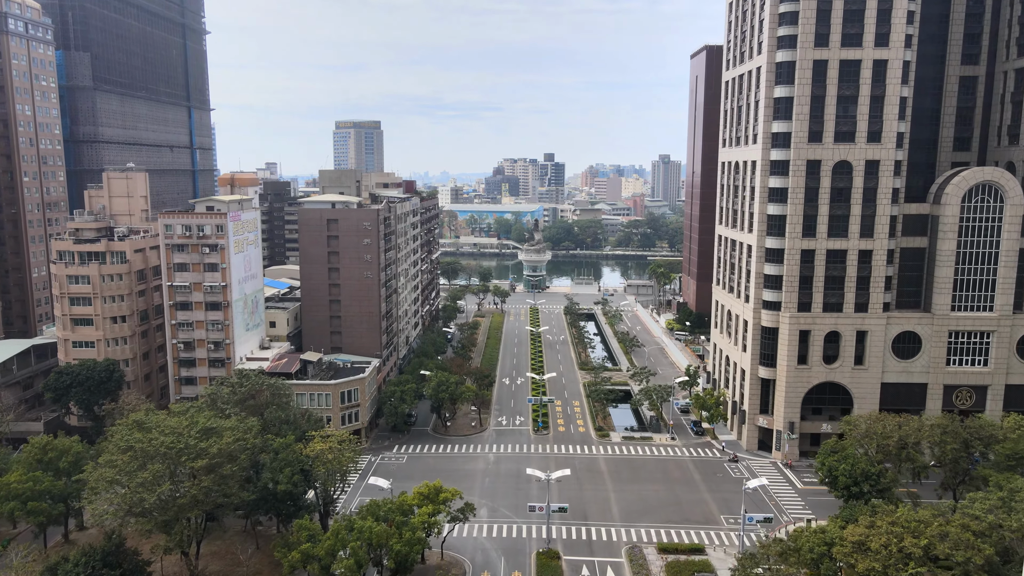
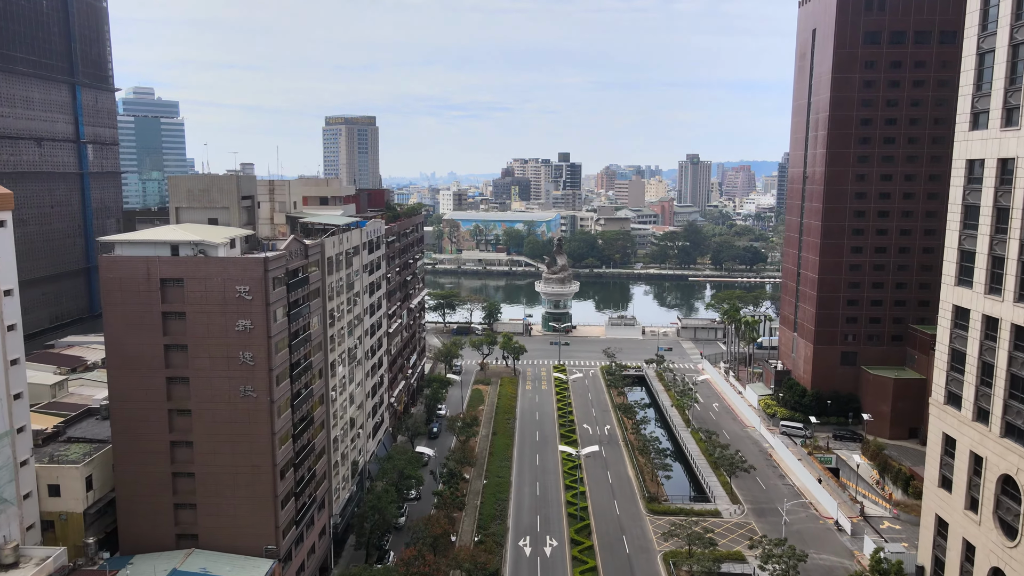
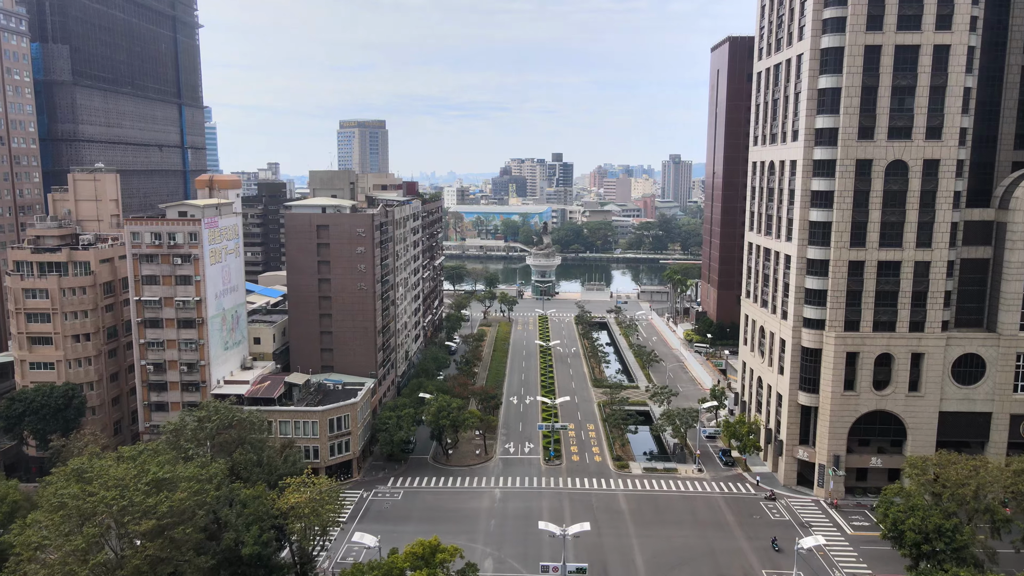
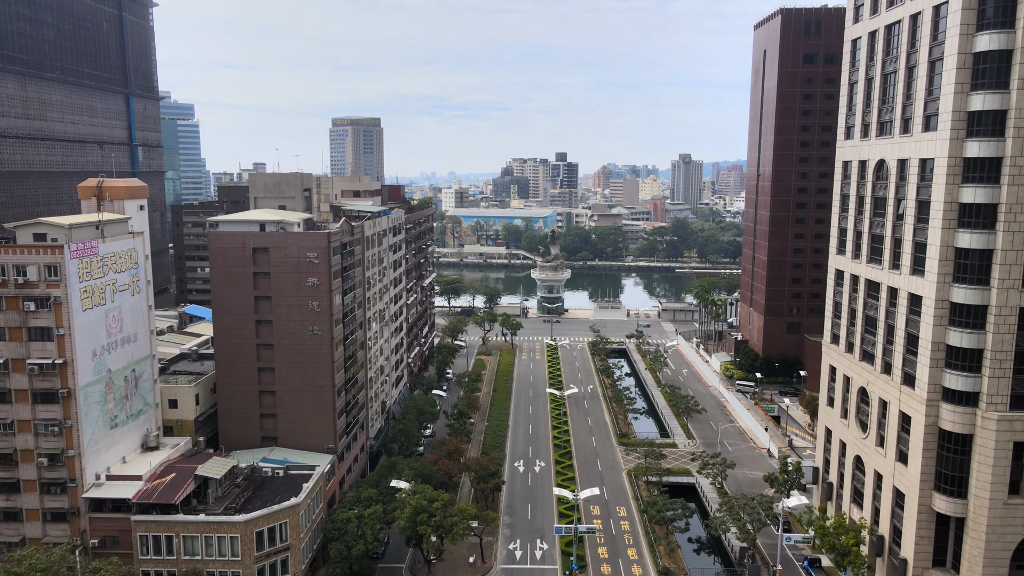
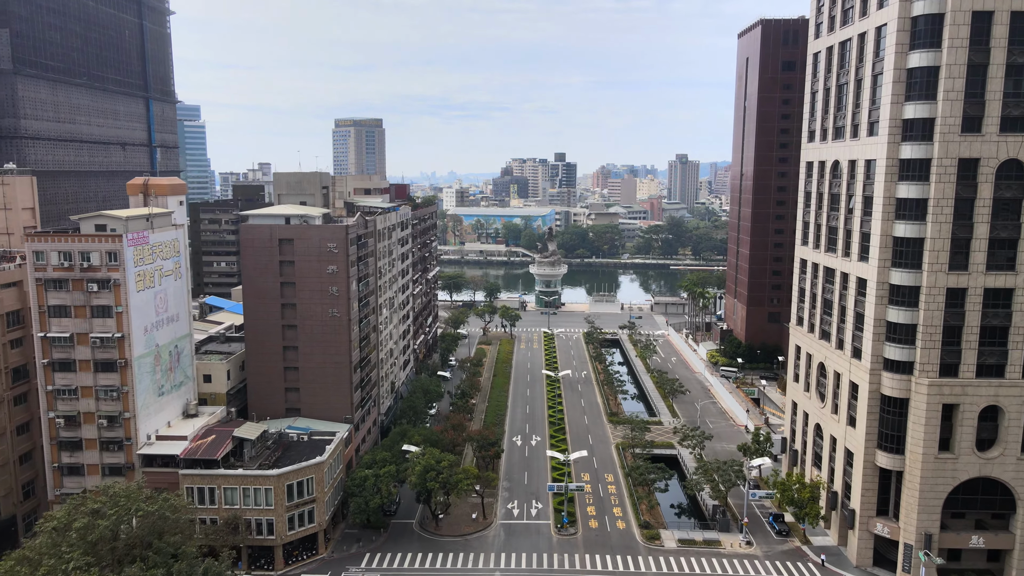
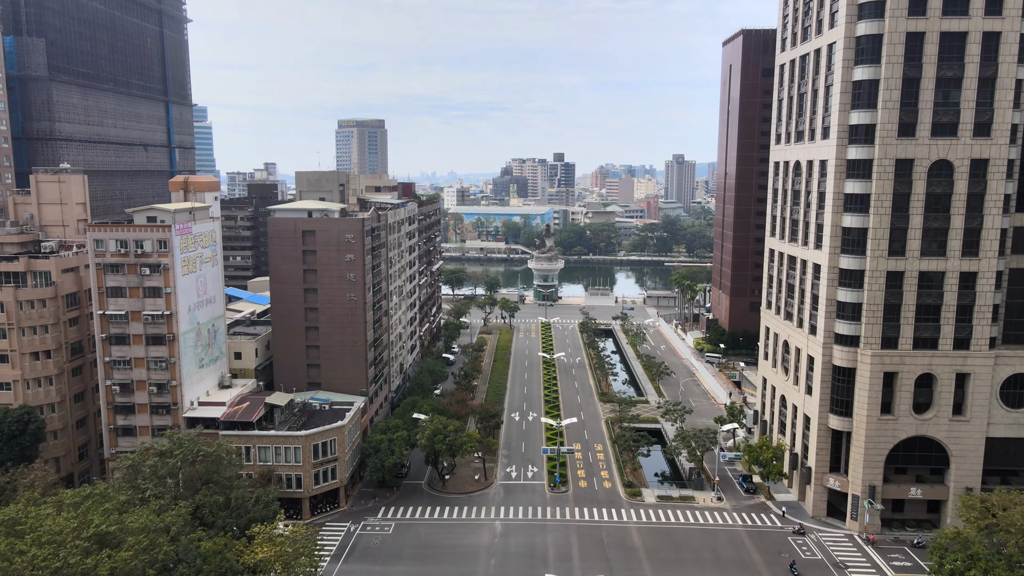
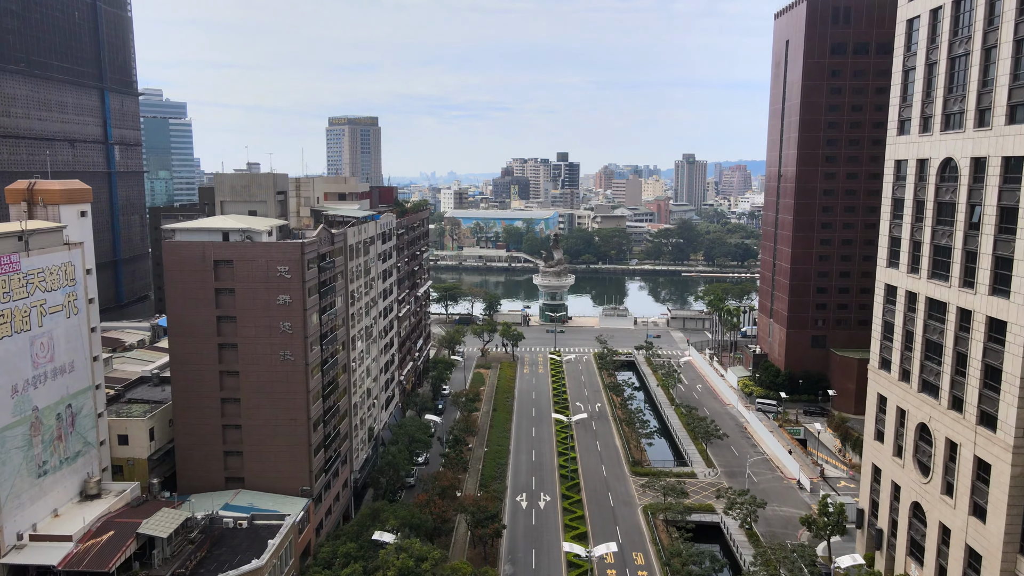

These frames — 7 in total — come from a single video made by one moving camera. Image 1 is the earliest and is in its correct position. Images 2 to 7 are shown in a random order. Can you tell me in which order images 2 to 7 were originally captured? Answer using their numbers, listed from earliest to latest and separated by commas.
3, 6, 5, 4, 7, 2
